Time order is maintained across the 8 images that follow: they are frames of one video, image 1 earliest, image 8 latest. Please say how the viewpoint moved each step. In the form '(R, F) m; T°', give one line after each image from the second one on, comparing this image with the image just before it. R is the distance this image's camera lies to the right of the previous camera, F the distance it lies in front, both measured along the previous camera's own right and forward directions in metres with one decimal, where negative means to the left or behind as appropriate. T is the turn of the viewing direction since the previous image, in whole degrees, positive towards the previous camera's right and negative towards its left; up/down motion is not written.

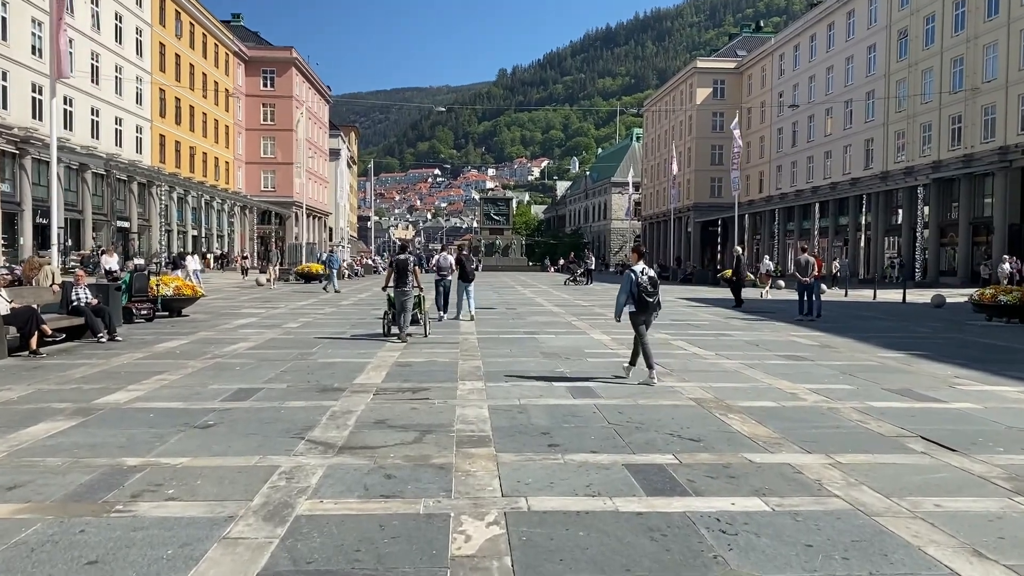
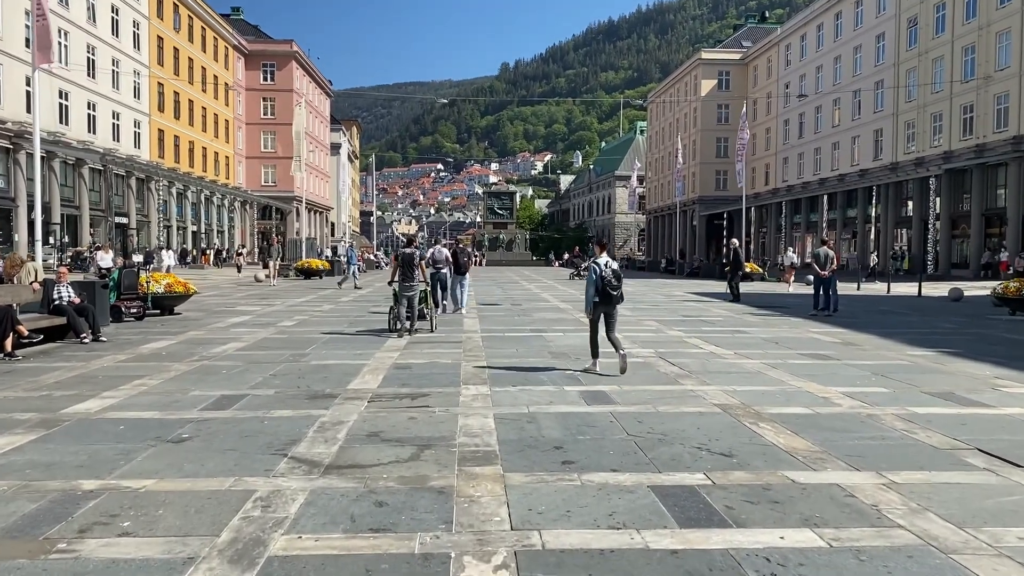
(0.0, +0.8) m; 0°
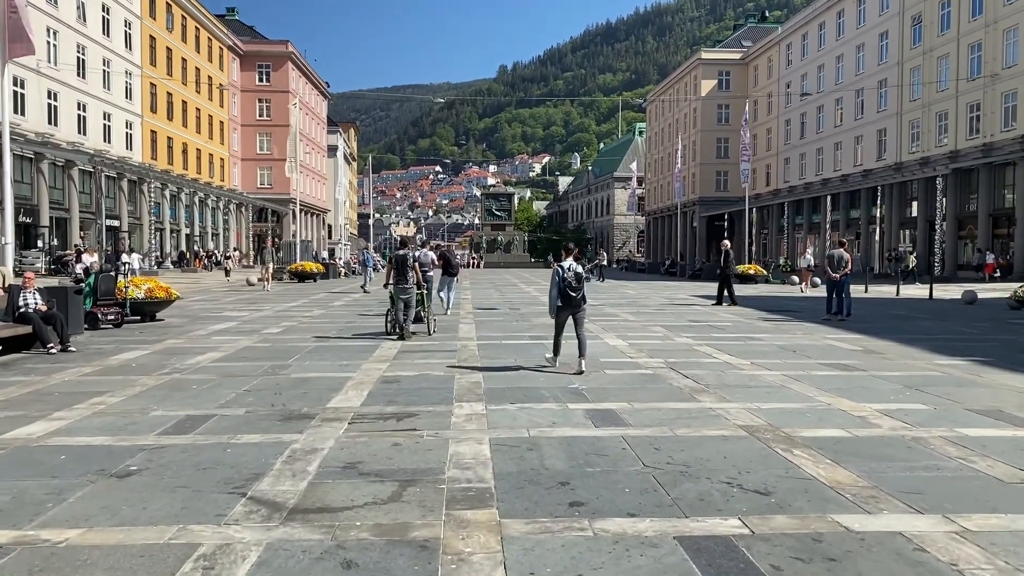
(0.0, +0.9) m; 0°
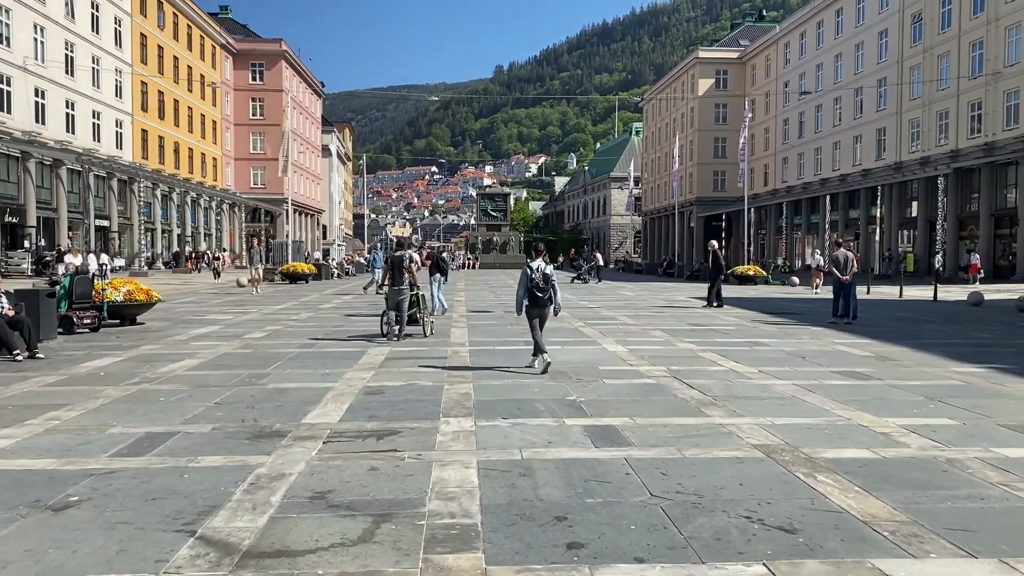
(0.0, +0.7) m; 0°
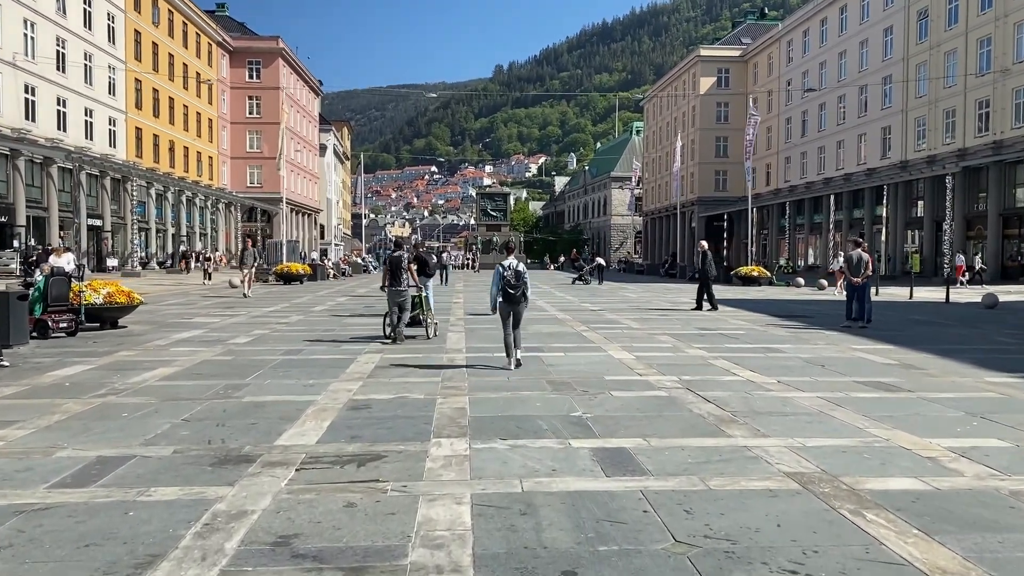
(0.0, +0.8) m; 0°
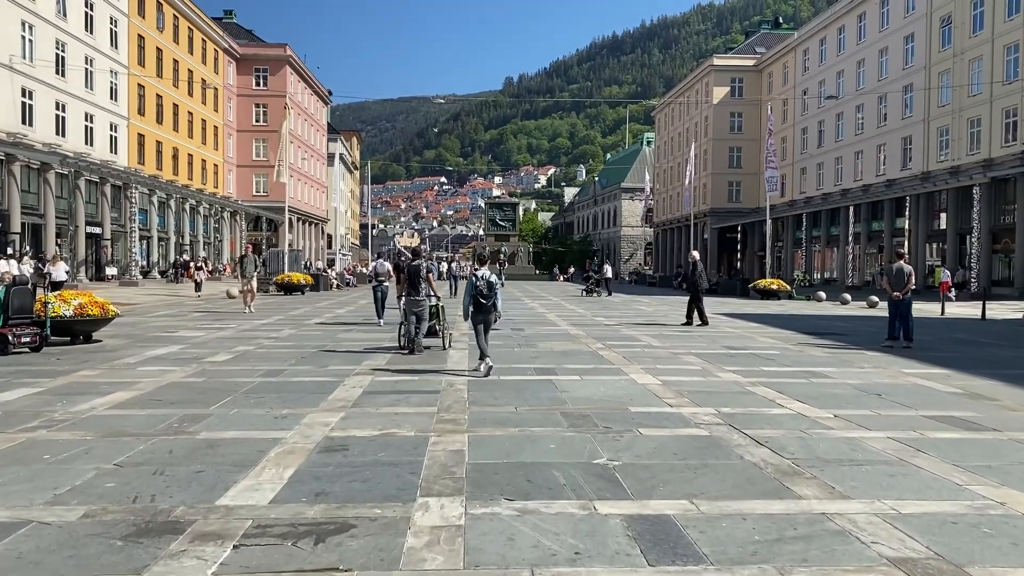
(0.0, +1.5) m; -1°
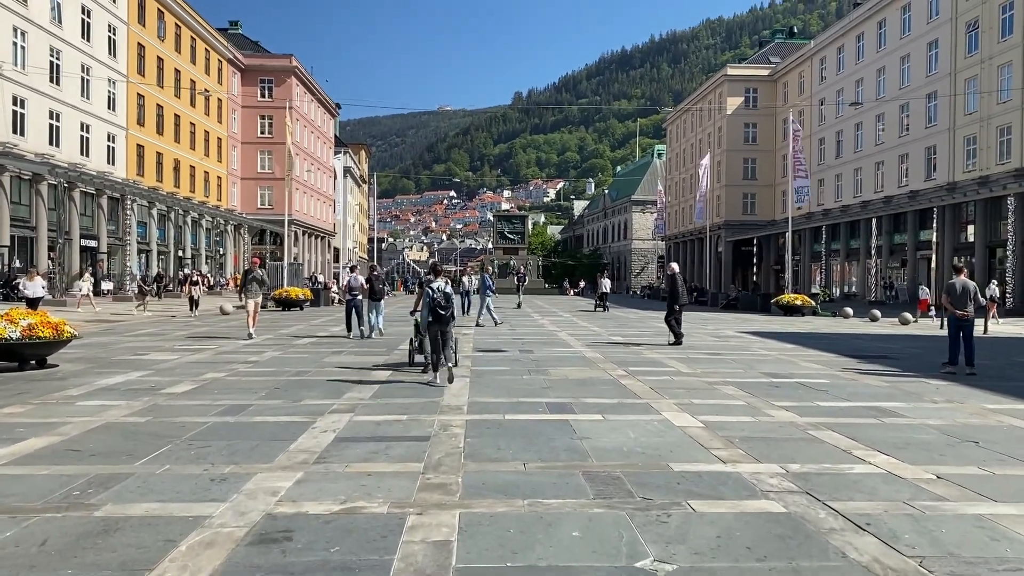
(0.0, +1.9) m; -1°
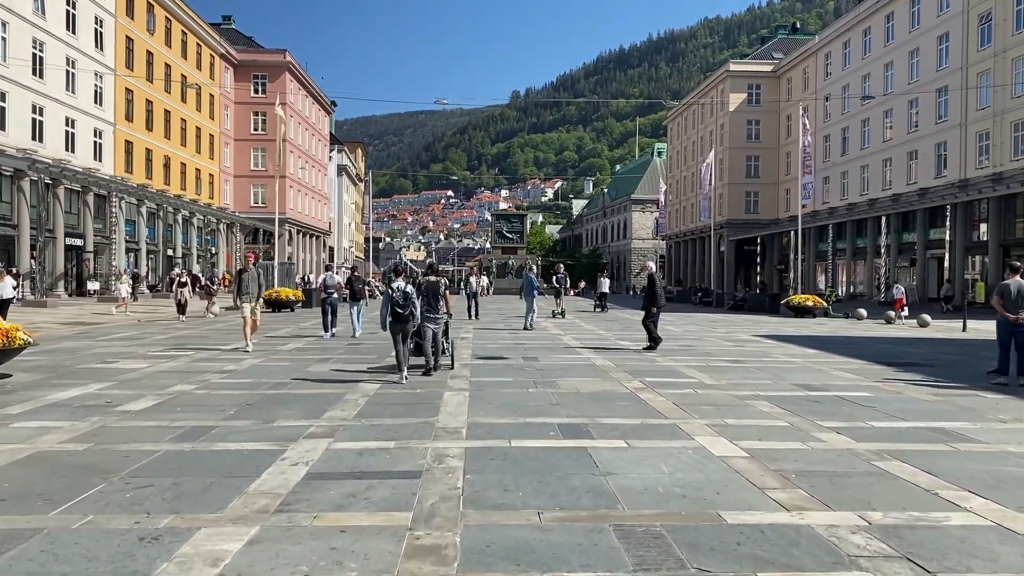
(-0.1, +1.4) m; 0°
